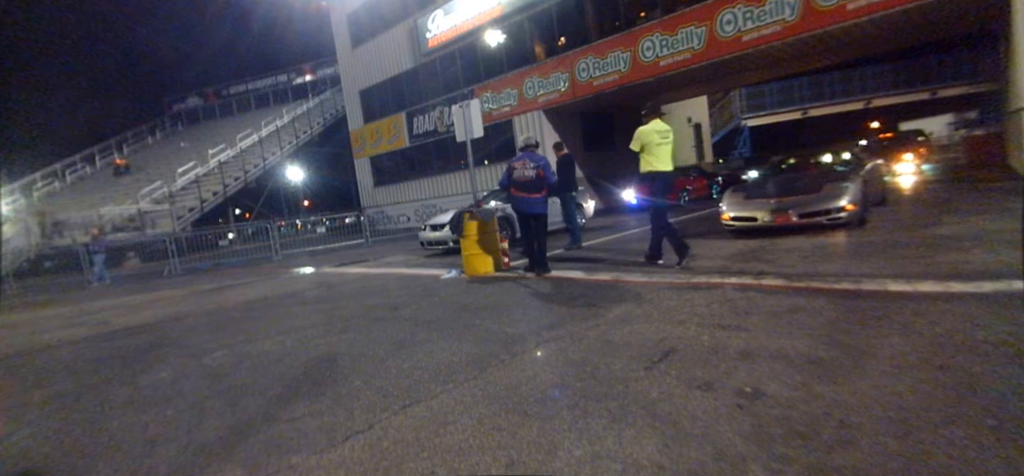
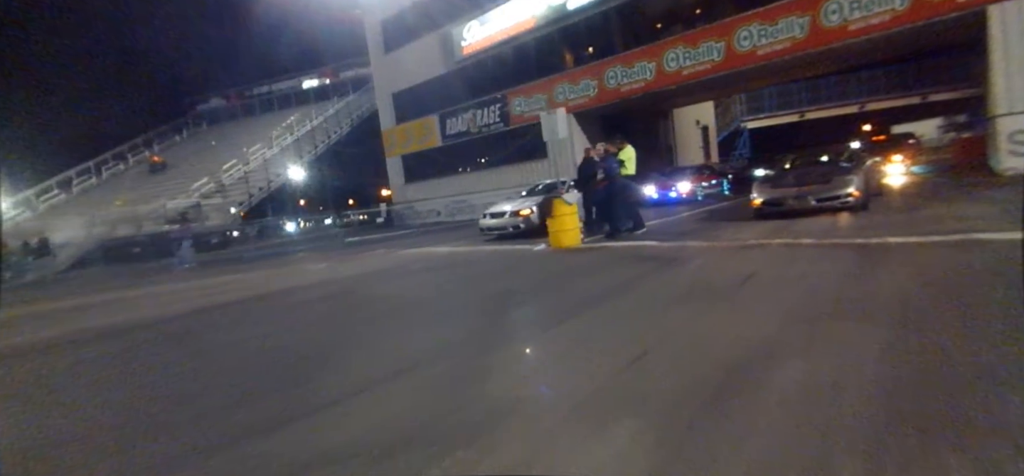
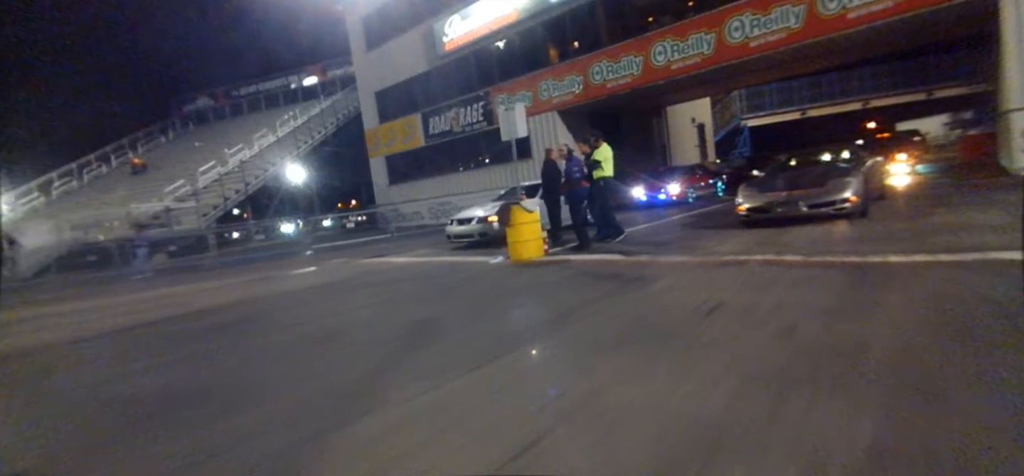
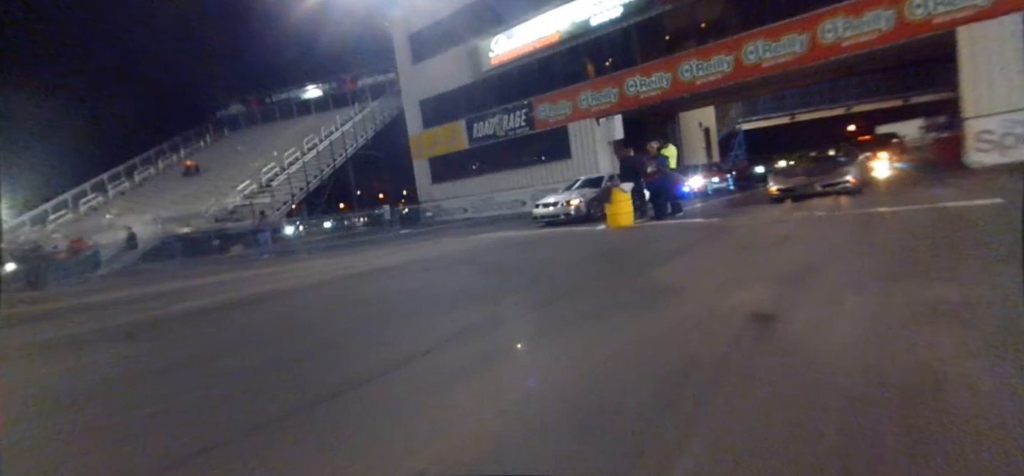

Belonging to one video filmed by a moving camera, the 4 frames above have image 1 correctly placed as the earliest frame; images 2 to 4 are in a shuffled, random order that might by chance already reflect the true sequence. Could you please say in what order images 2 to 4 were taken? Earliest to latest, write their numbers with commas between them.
3, 2, 4
